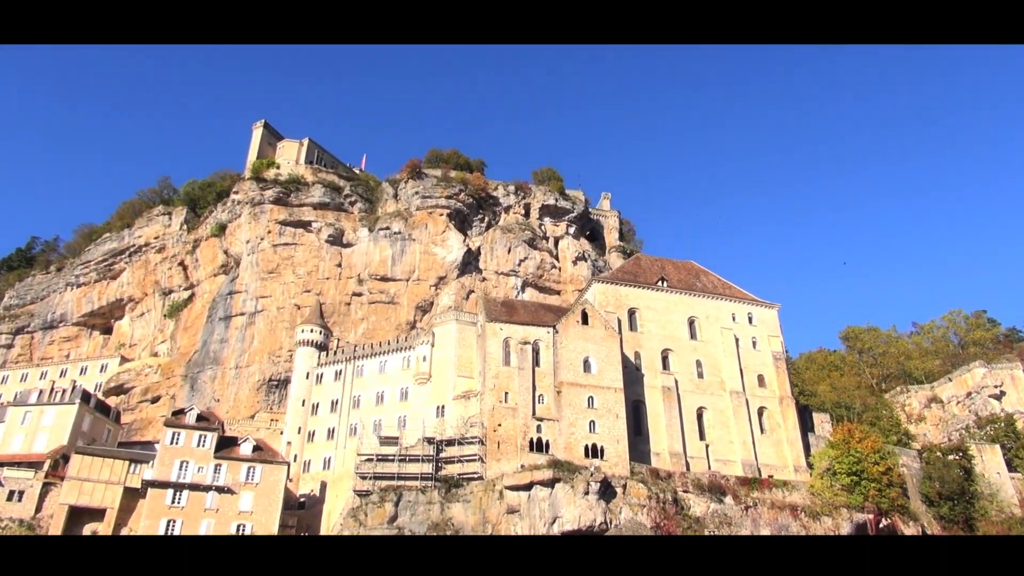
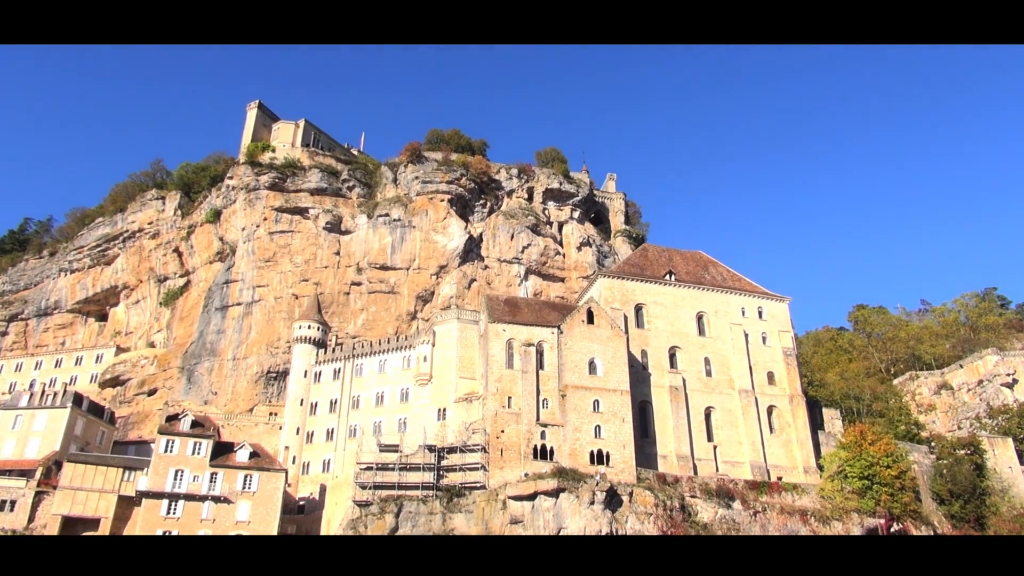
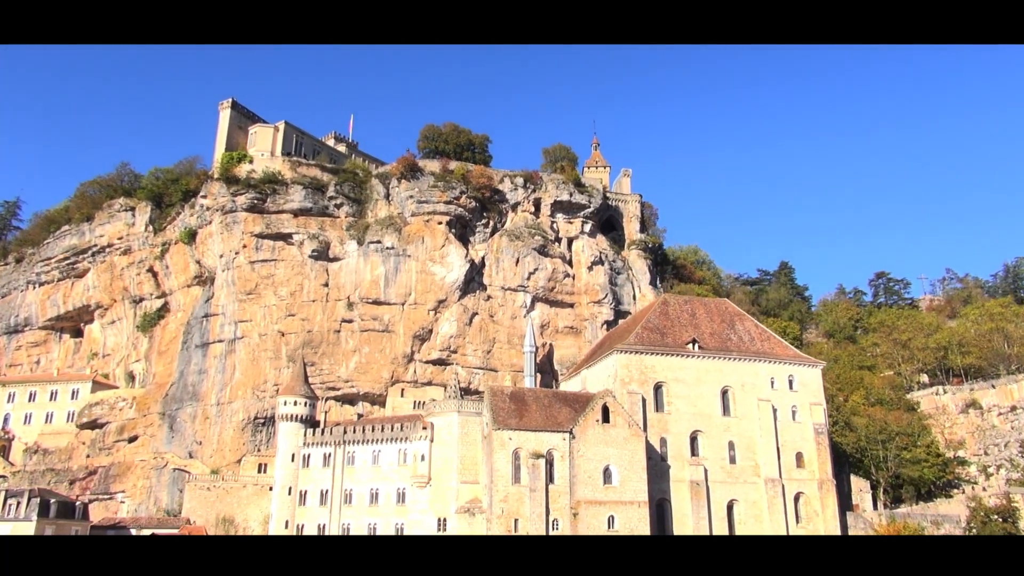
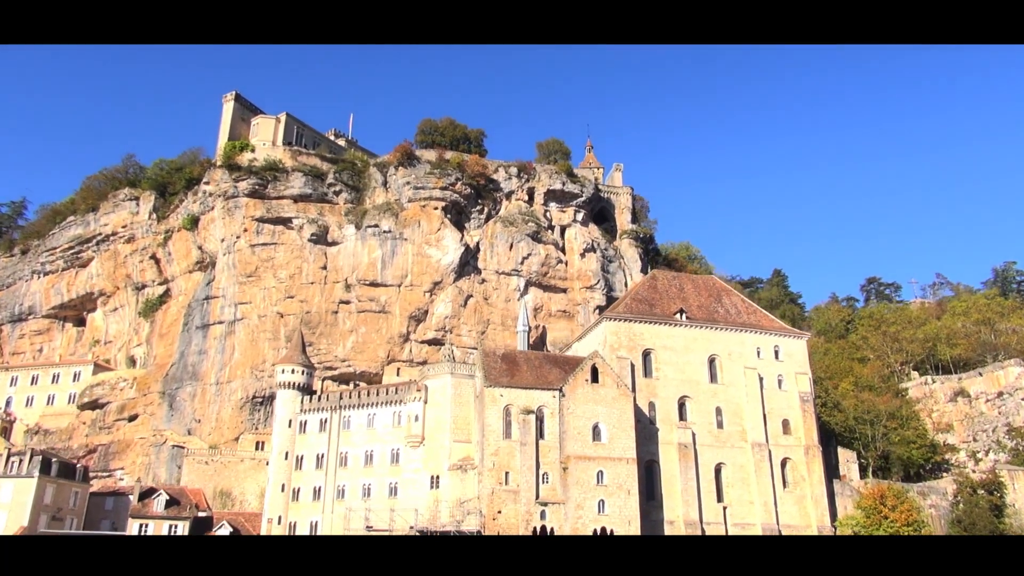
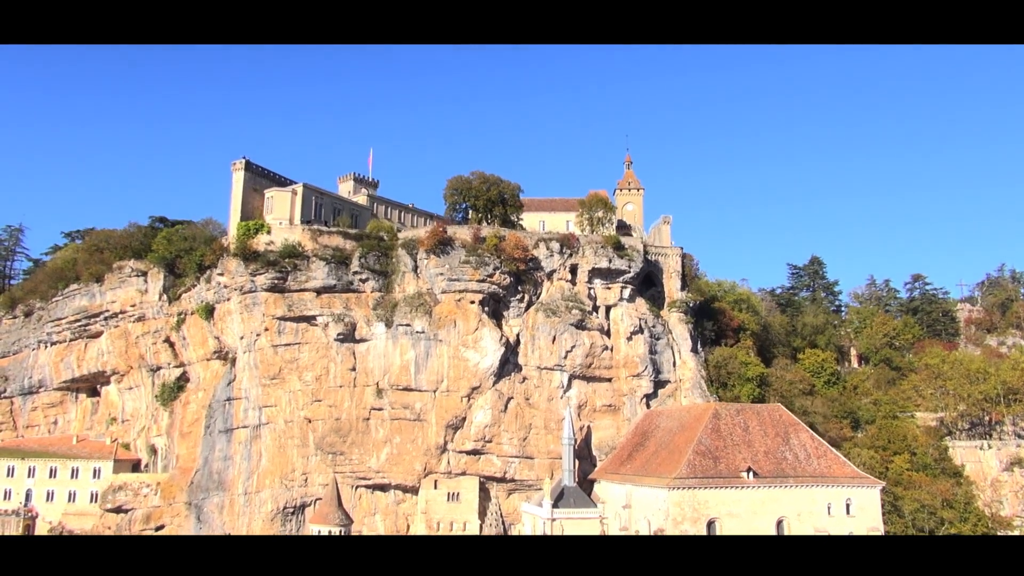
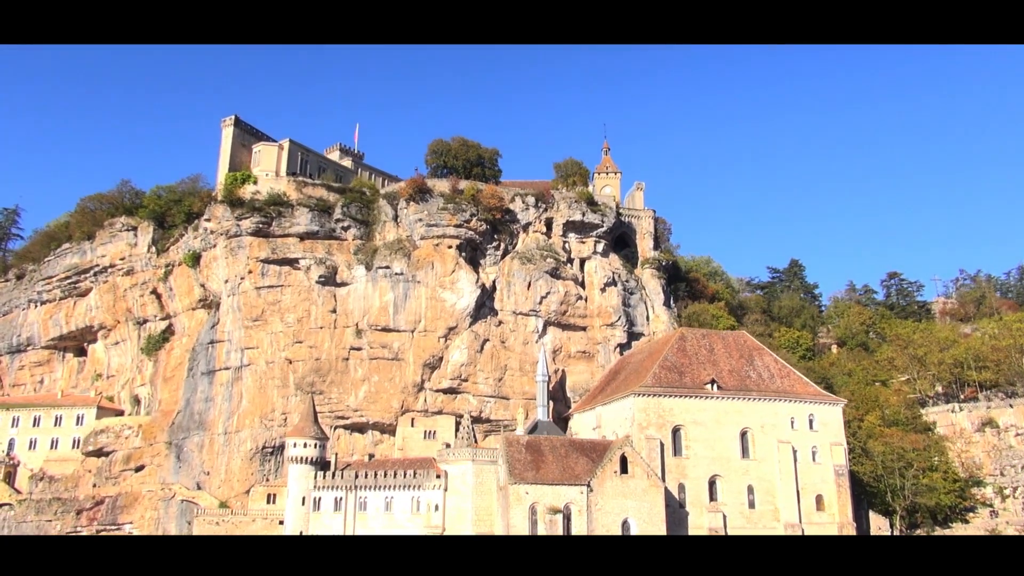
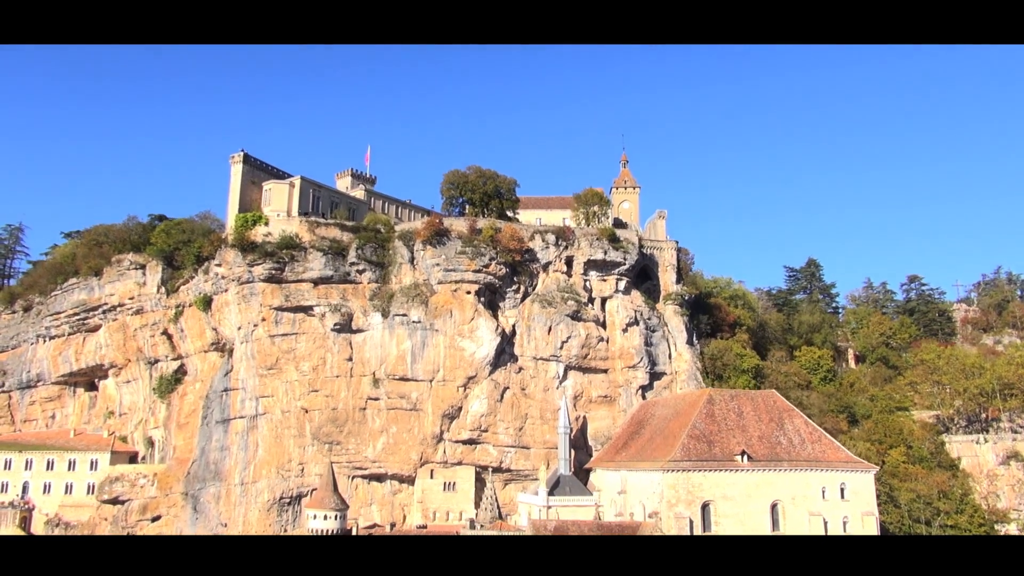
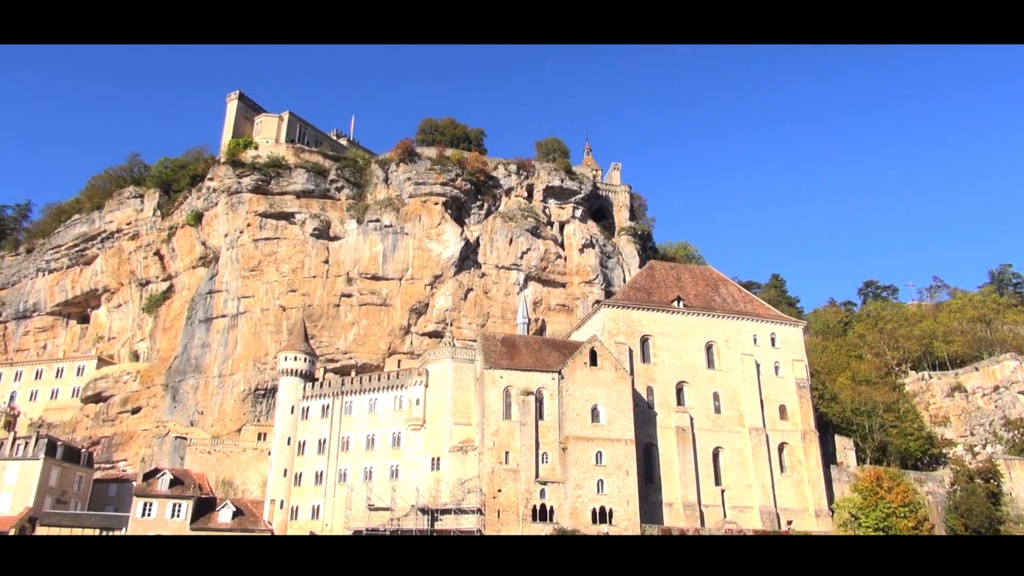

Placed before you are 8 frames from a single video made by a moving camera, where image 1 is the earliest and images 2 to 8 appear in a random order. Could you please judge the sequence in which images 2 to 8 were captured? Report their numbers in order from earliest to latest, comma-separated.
2, 8, 4, 3, 6, 7, 5
